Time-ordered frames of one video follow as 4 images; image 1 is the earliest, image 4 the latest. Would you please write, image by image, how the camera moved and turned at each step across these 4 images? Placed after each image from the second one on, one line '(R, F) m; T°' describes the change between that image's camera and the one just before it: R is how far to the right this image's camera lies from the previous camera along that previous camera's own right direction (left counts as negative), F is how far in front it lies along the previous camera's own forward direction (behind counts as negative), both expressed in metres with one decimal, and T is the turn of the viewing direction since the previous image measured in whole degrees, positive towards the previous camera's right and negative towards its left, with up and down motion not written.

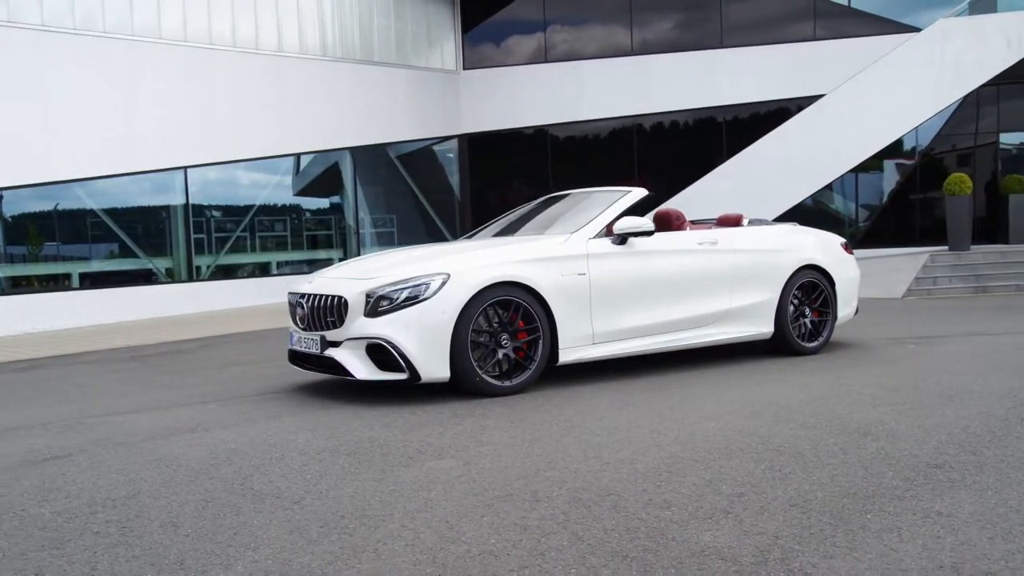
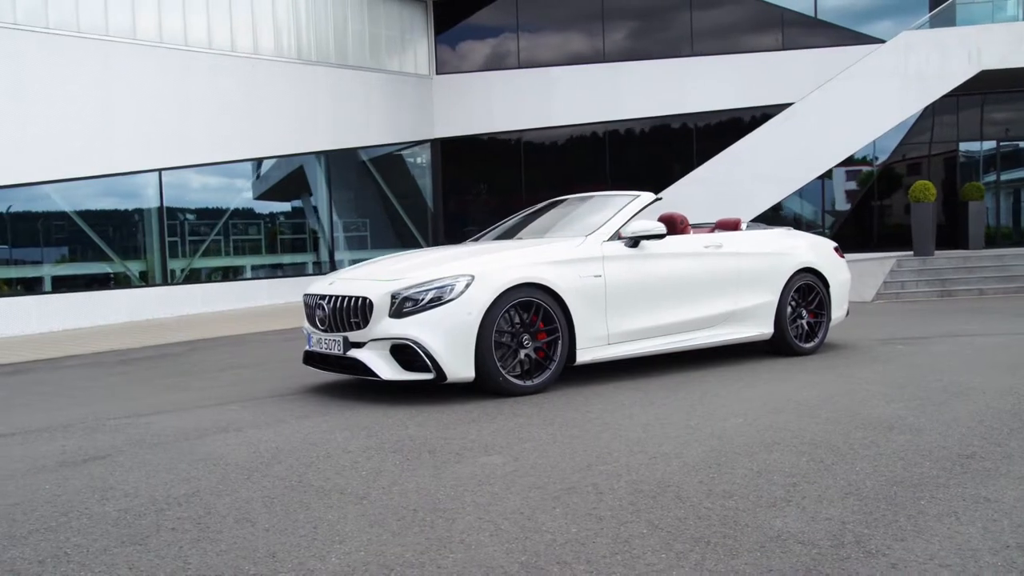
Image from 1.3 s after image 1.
(-0.5, -0.1) m; +3°
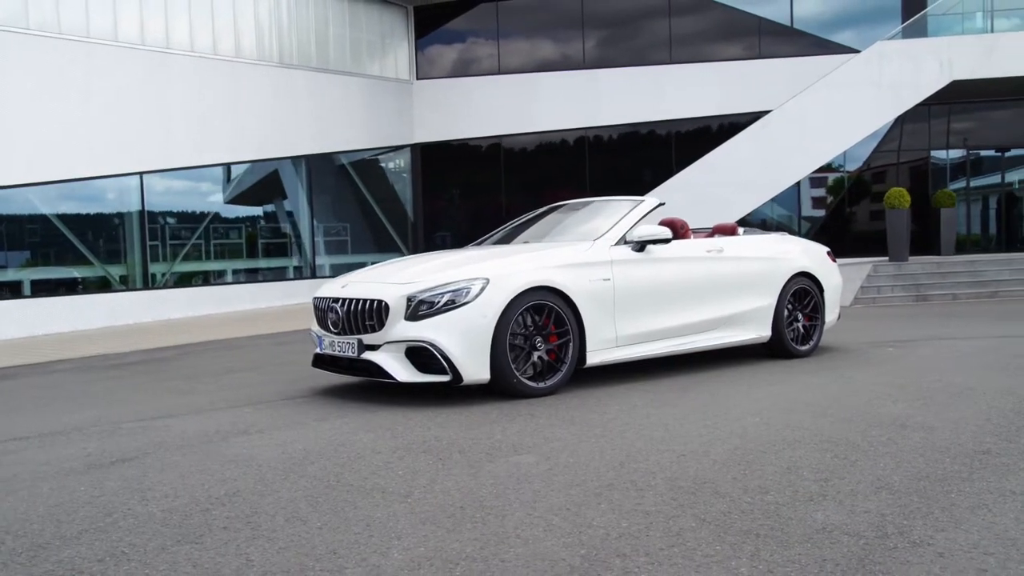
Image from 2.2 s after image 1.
(-0.3, -0.1) m; +2°
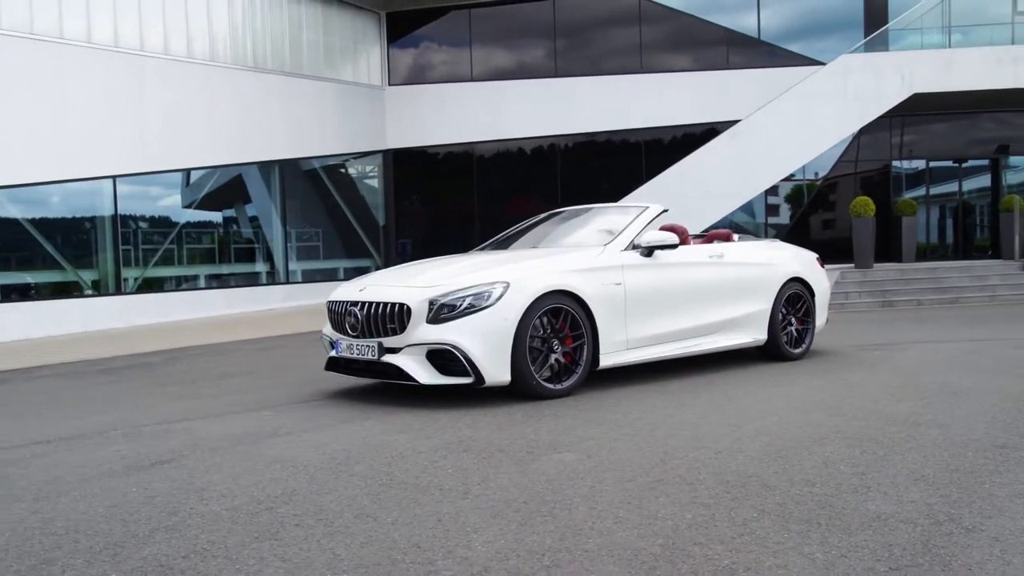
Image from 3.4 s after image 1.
(-0.5, -0.1) m; +3°
